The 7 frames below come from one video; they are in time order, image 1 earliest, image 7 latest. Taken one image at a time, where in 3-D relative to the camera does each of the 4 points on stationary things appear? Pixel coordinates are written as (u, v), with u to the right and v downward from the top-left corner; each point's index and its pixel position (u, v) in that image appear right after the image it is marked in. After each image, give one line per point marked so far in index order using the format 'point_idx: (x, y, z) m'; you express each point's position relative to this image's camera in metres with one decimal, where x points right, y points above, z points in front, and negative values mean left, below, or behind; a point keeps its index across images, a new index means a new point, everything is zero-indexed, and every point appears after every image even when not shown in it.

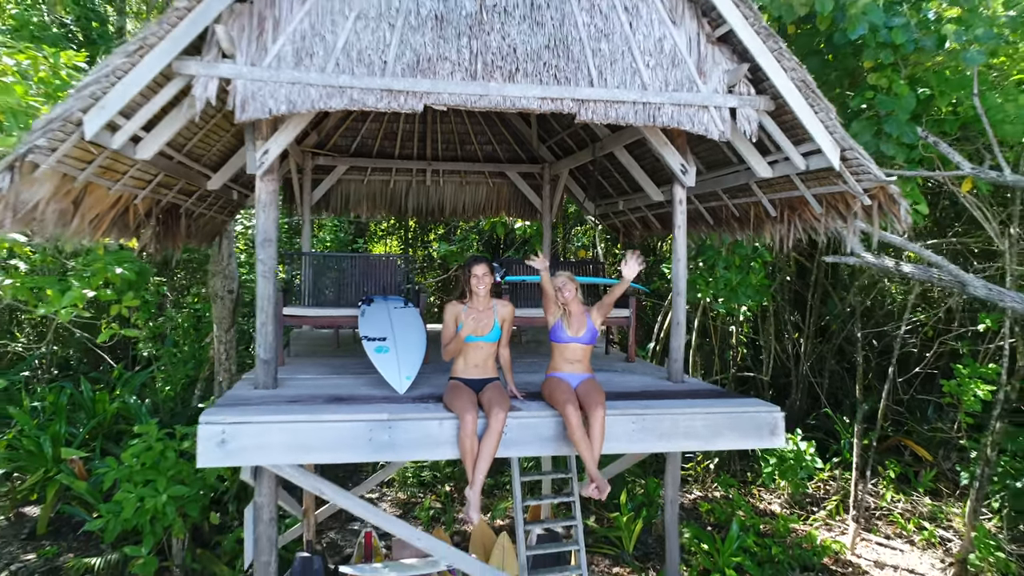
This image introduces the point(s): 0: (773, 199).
0: (+1.7, +0.6, +4.0) m
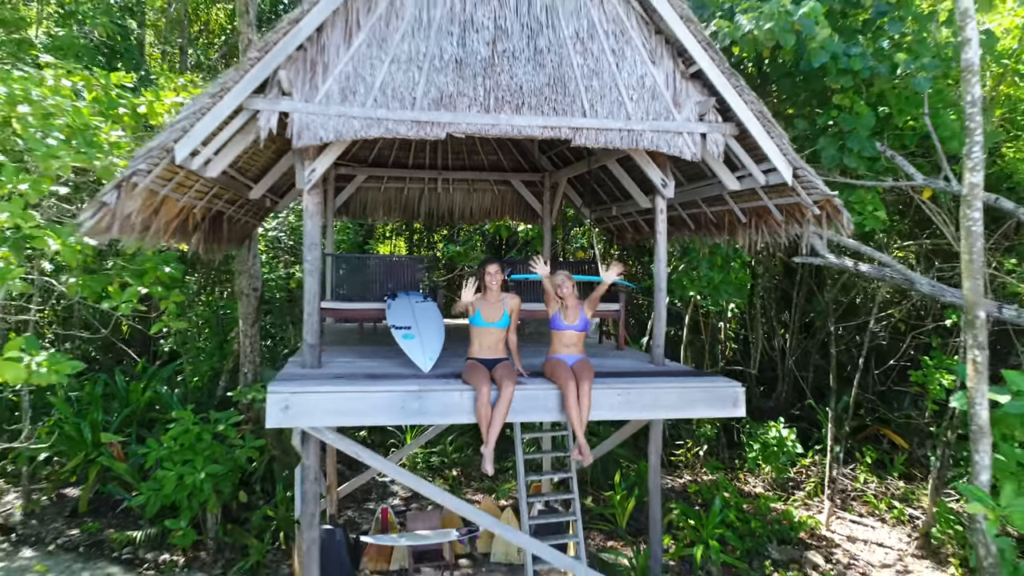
0: (+1.7, +0.6, +4.6) m
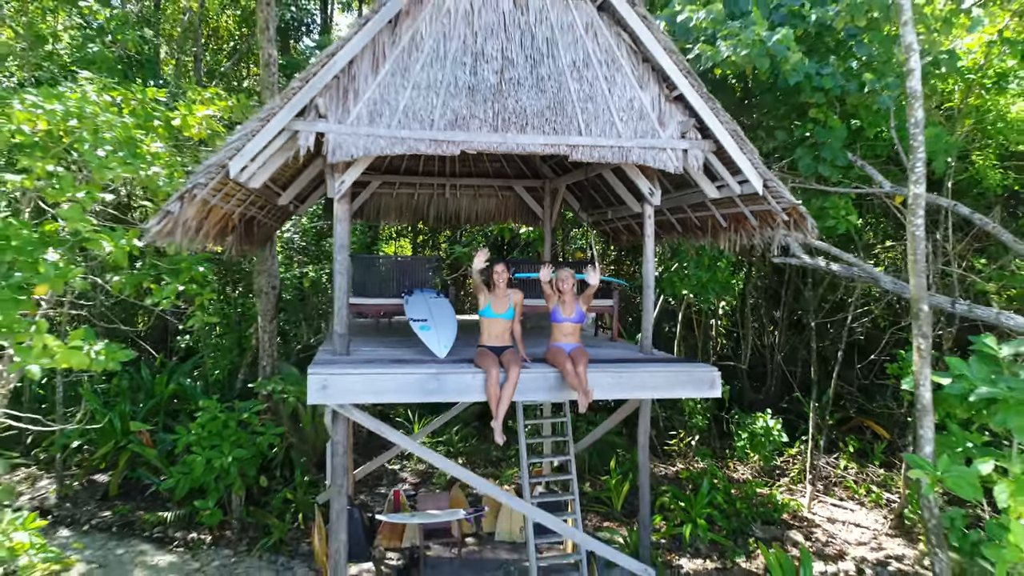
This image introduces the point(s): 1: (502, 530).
0: (+1.8, +0.6, +5.1) m
1: (-0.1, -2.8, +7.2) m
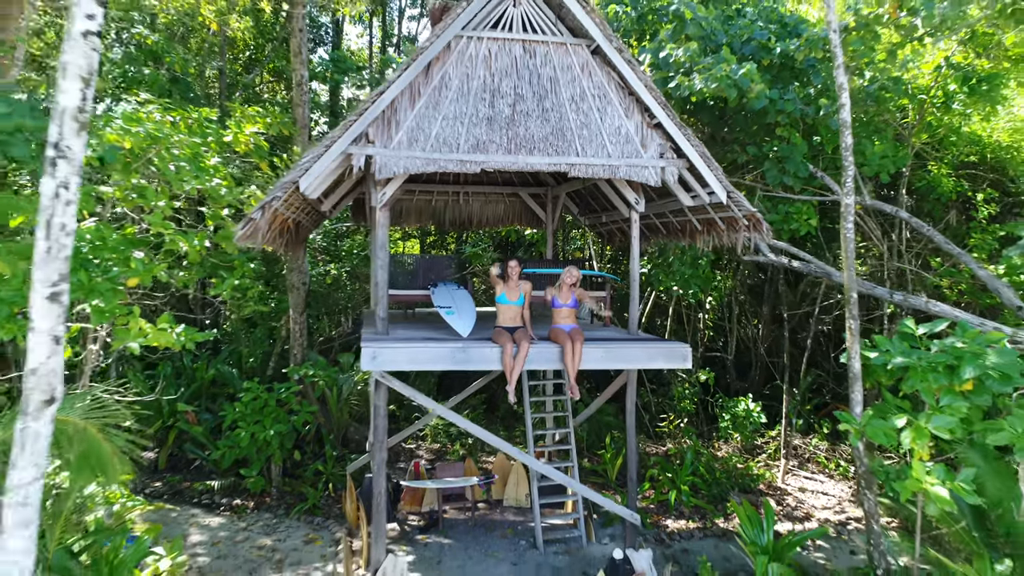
0: (+1.8, +0.7, +6.1) m
1: (0.0, -2.8, +8.1) m
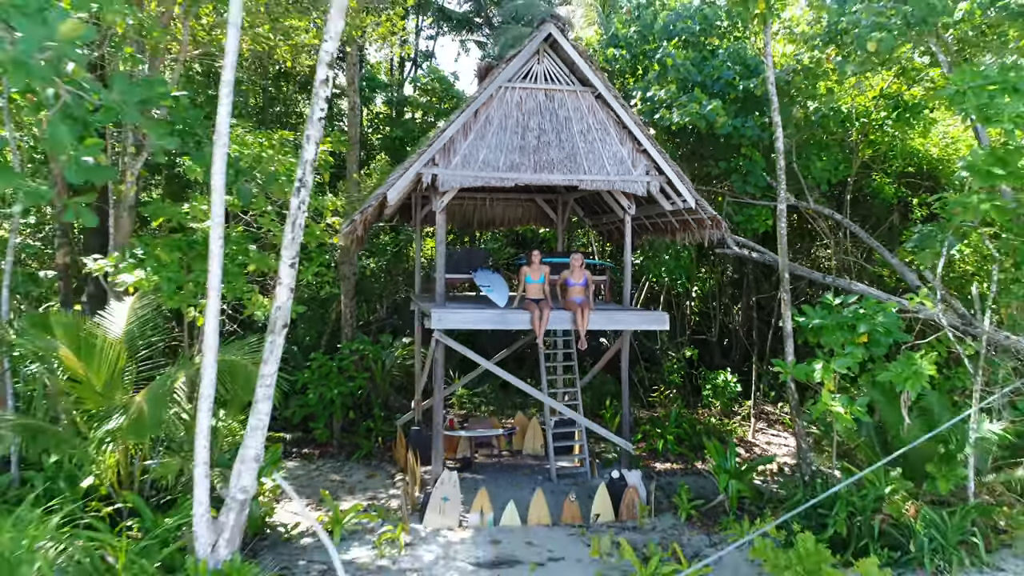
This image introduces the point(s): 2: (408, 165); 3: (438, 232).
0: (+2.1, +0.9, +8.0) m
1: (+0.3, -2.6, +10.0) m
2: (-1.1, +1.3, +6.6) m
3: (-0.9, +0.7, +7.1) m
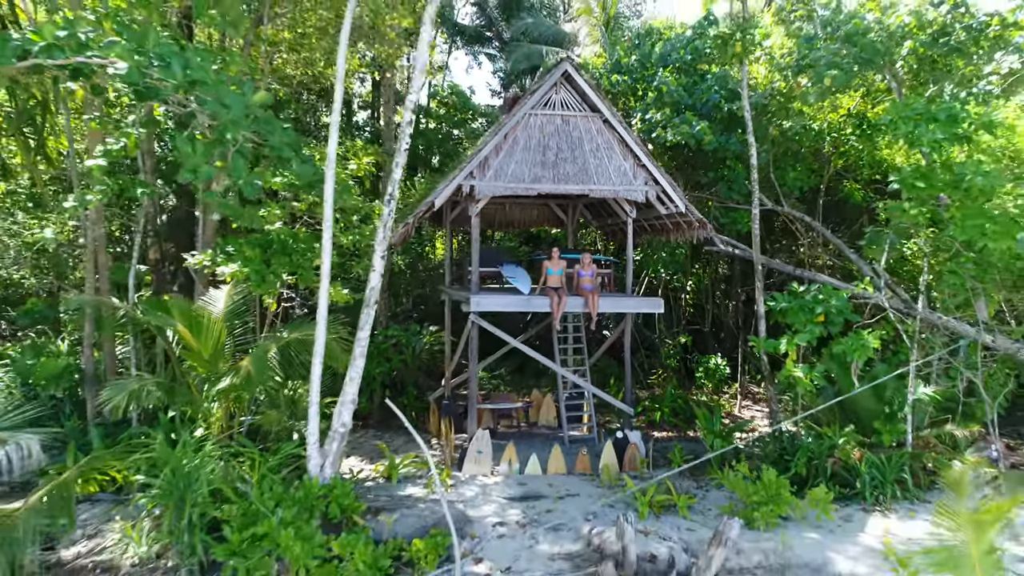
0: (+2.4, +1.0, +9.5) m
1: (+0.6, -2.4, +11.5) m
2: (-0.8, +1.4, +8.1) m
3: (-0.5, +0.8, +8.6) m
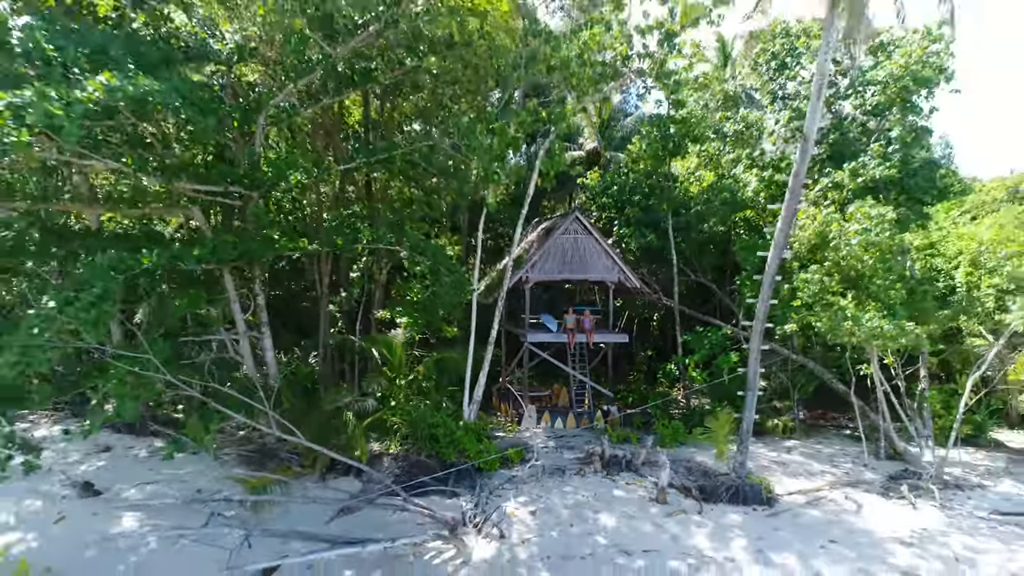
0: (+3.4, 0.0, +17.0) m
1: (+1.5, -3.5, +18.9) m
2: (+0.1, +0.4, +15.6) m
3: (+0.4, -0.3, +16.1) m
